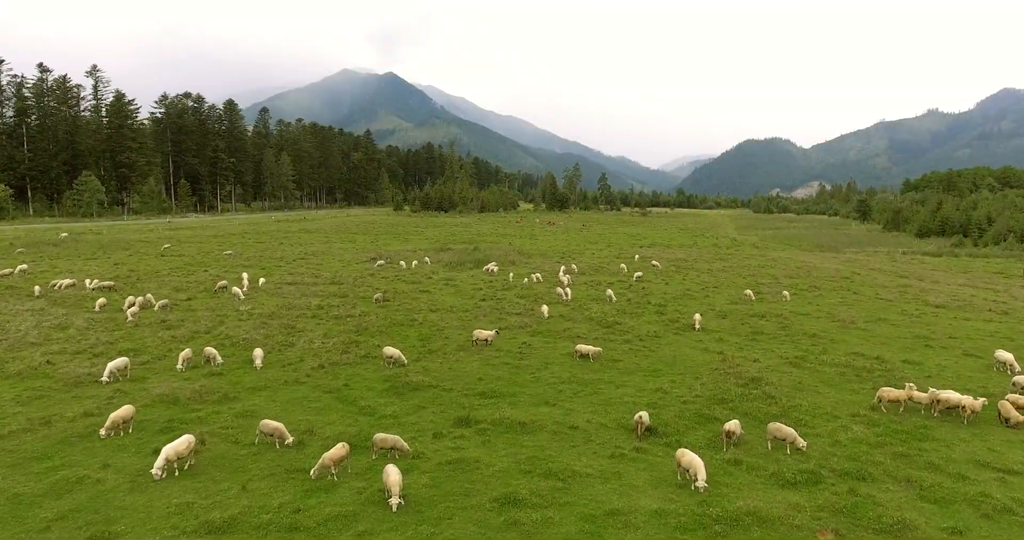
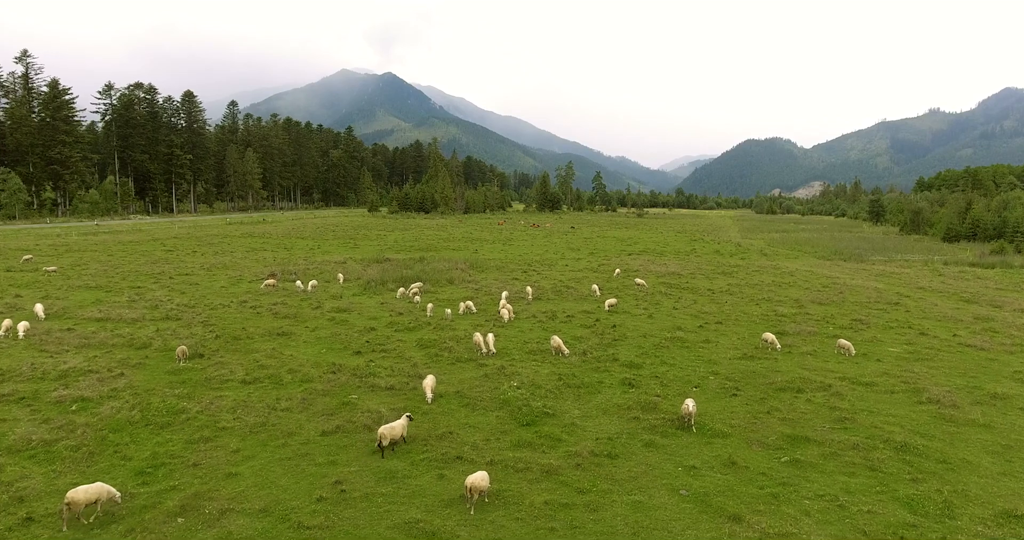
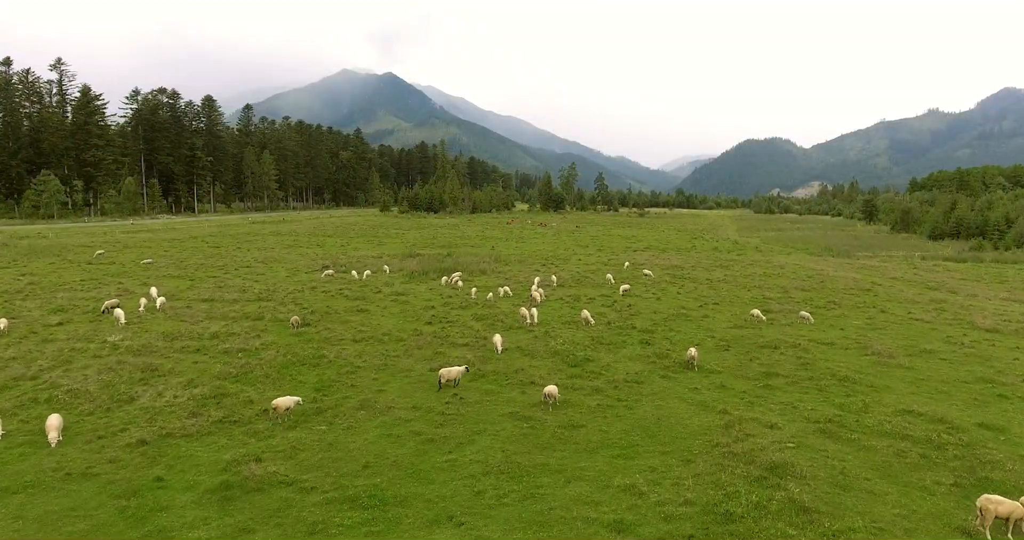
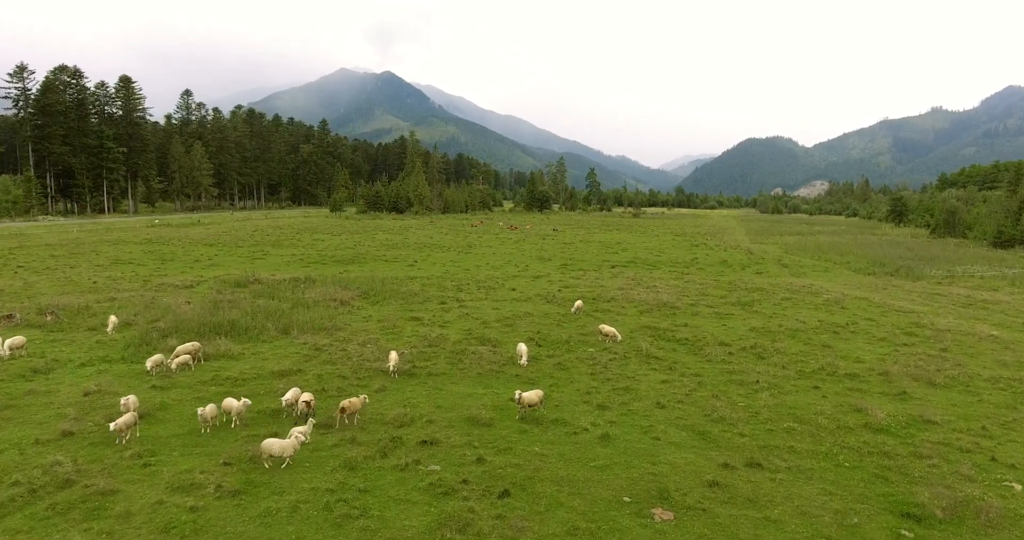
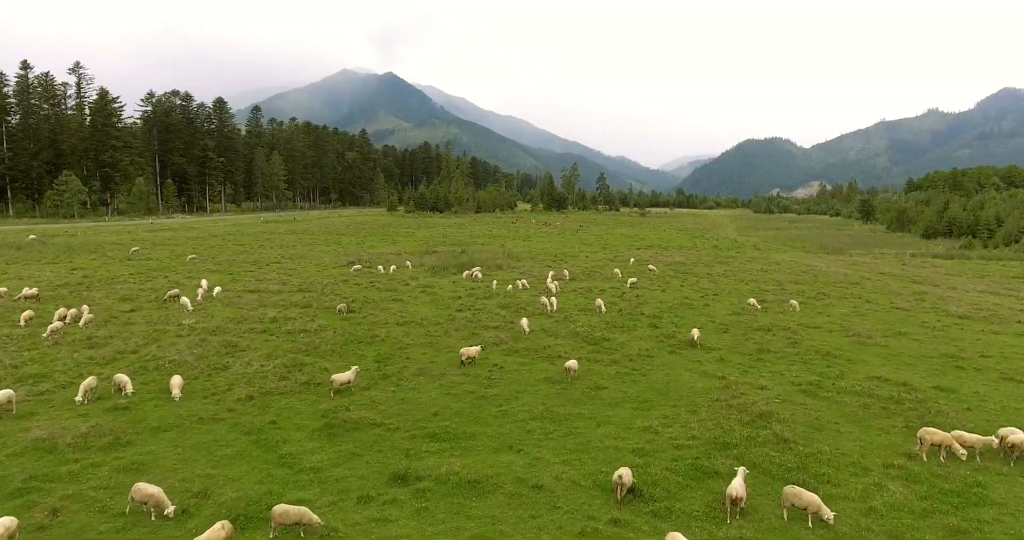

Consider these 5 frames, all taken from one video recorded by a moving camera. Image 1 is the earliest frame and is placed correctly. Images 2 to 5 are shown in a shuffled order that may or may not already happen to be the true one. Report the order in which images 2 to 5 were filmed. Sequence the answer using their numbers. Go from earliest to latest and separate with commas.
5, 3, 2, 4
